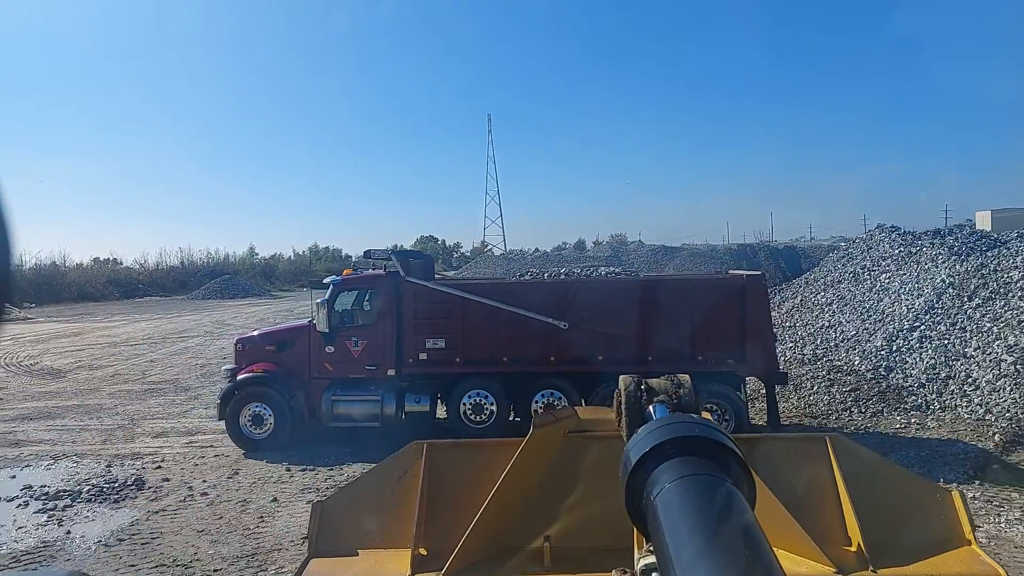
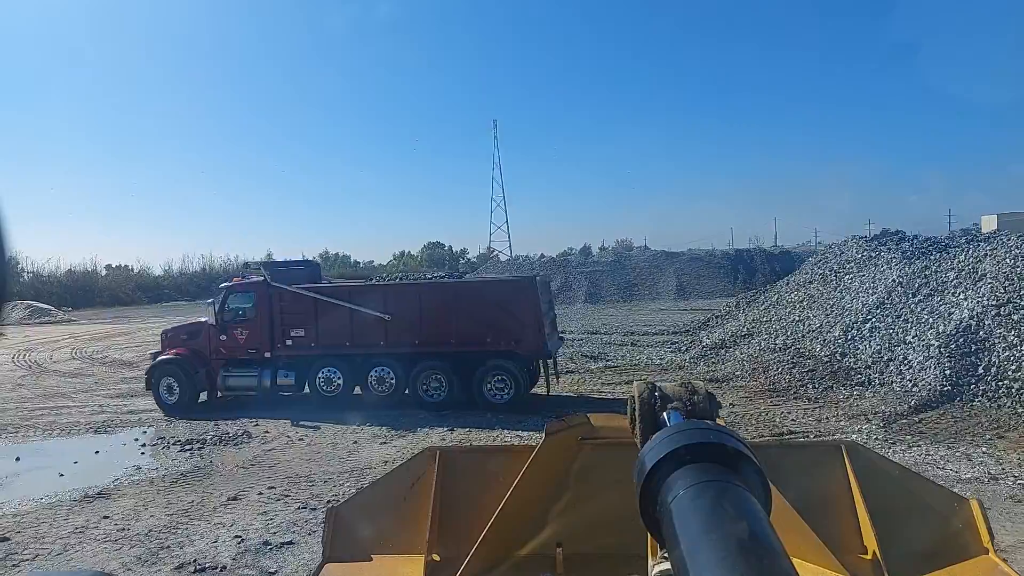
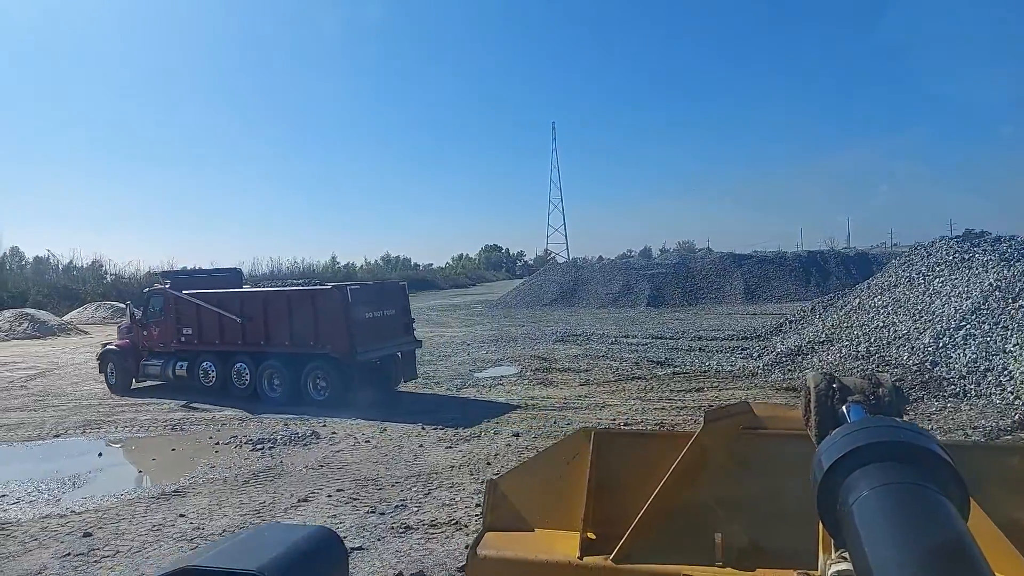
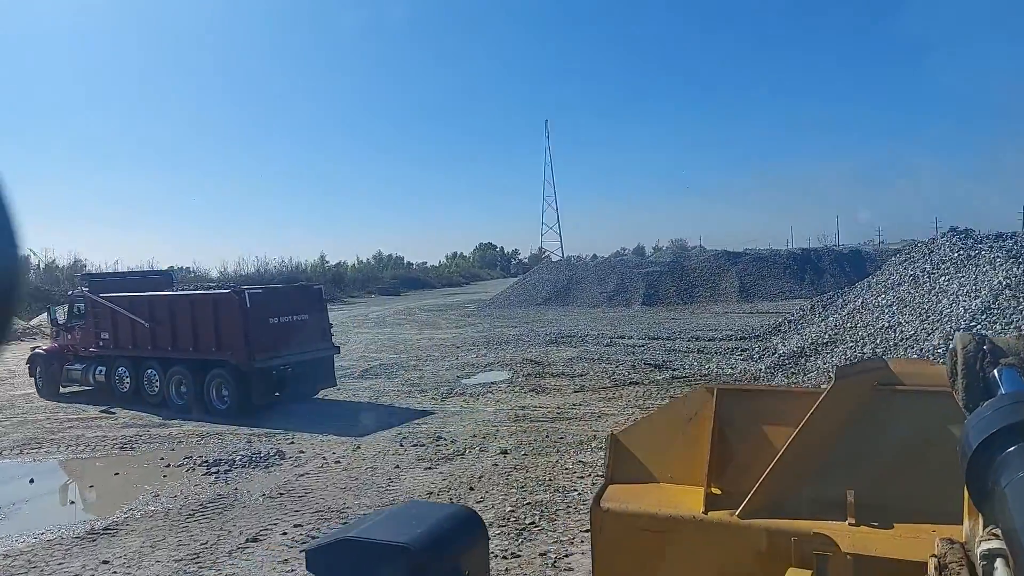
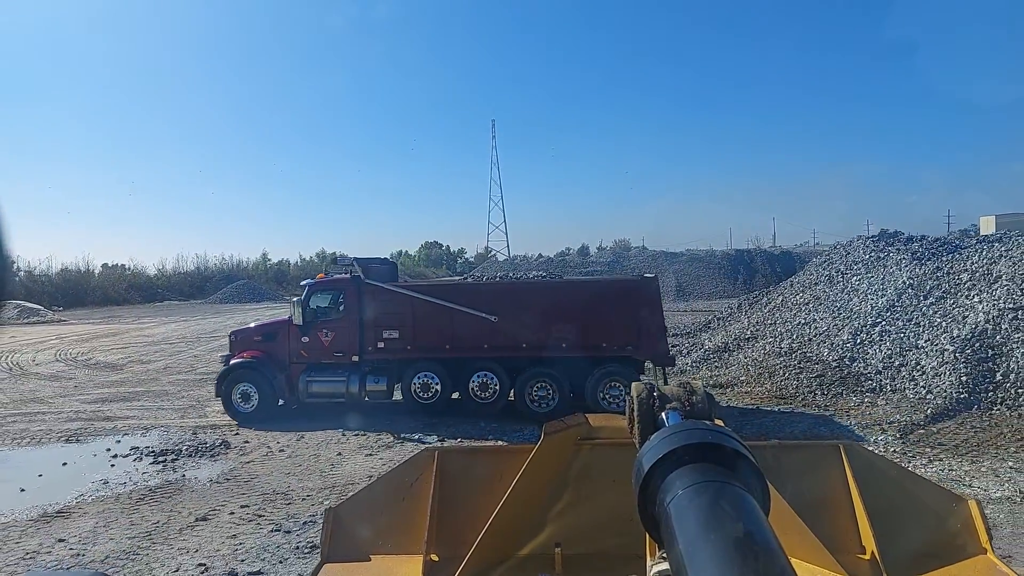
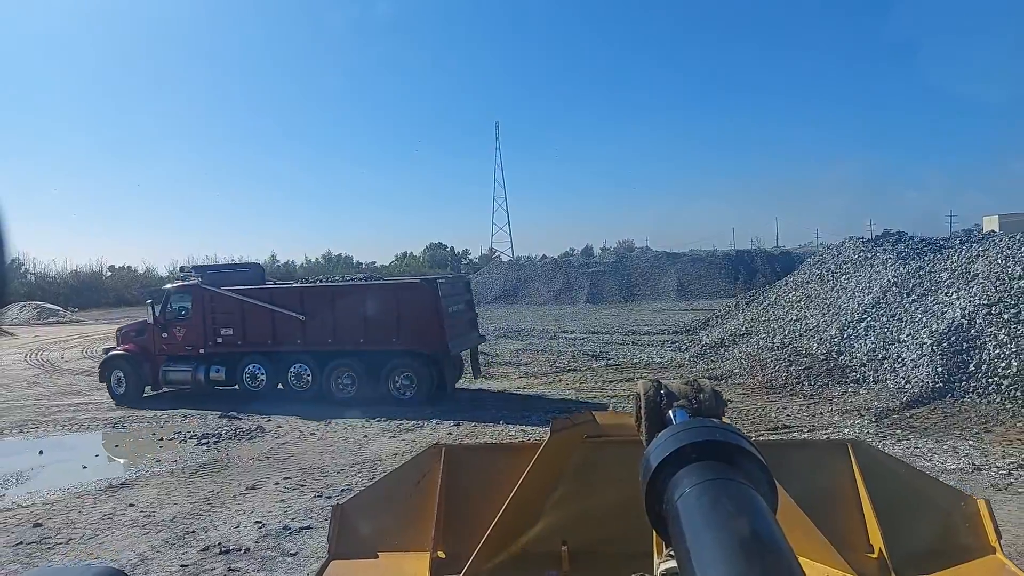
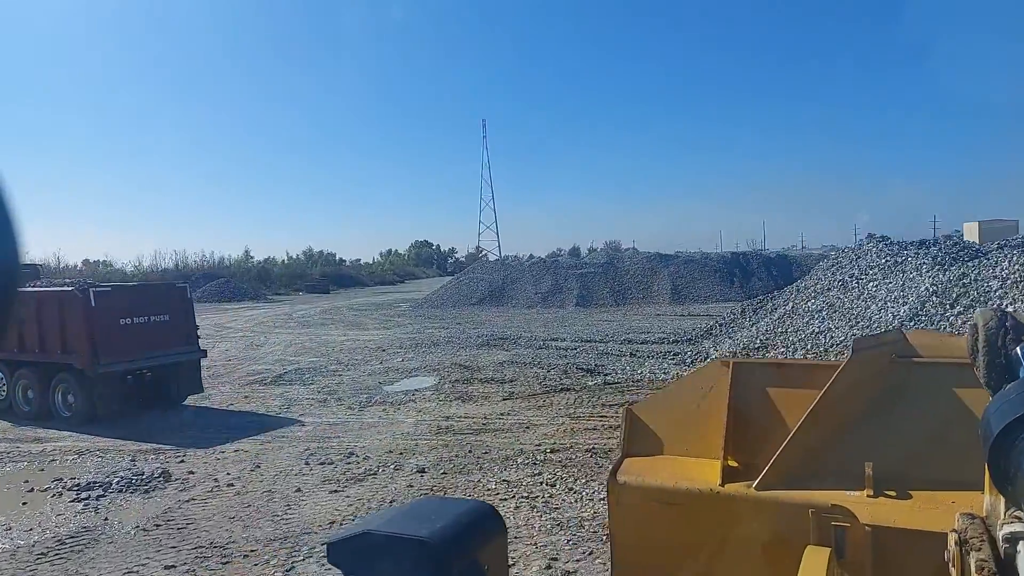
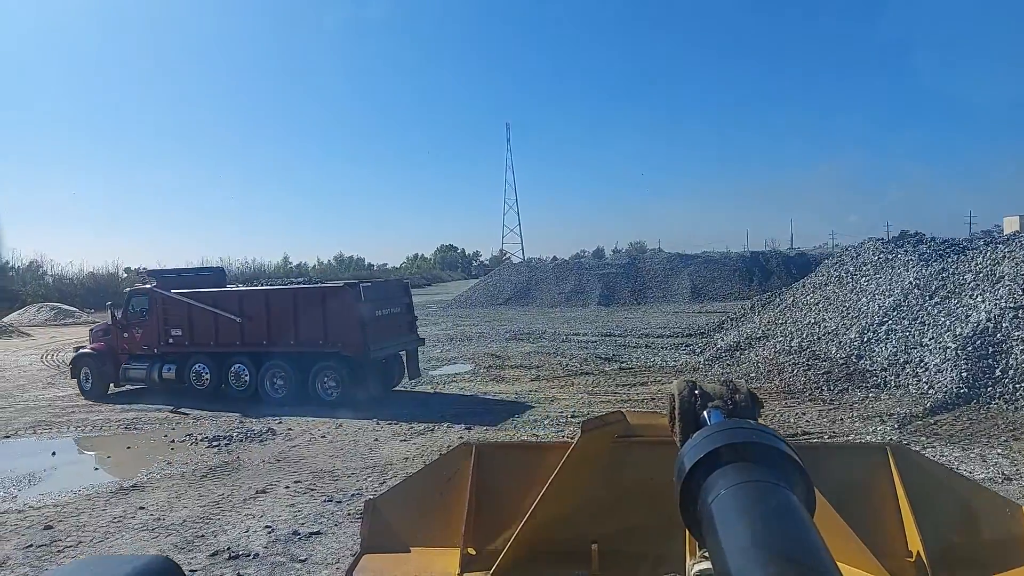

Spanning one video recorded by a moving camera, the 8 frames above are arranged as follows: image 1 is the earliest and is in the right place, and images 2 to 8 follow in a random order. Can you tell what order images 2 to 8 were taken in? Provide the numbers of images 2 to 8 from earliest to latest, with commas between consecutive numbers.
5, 2, 6, 8, 3, 4, 7
